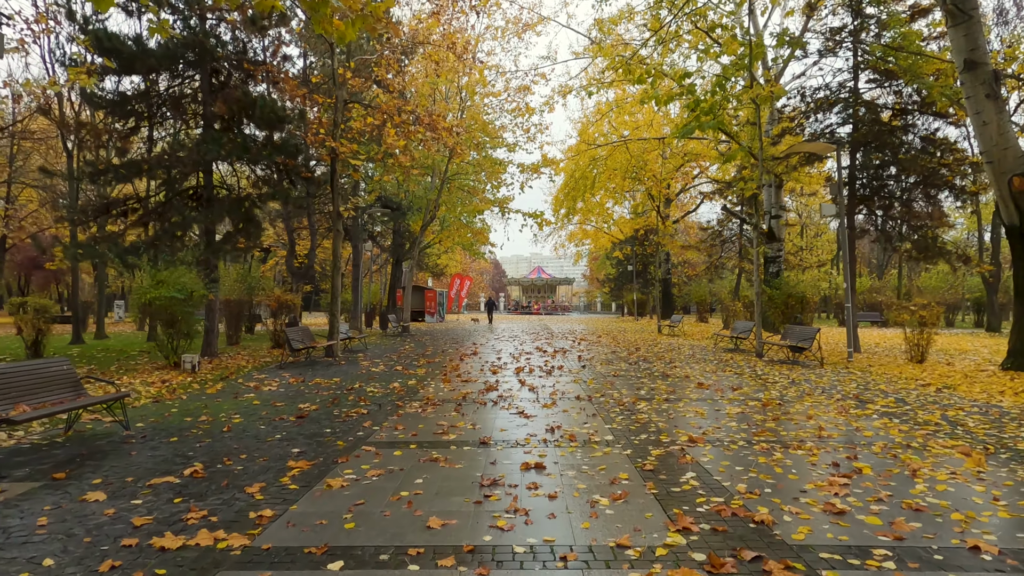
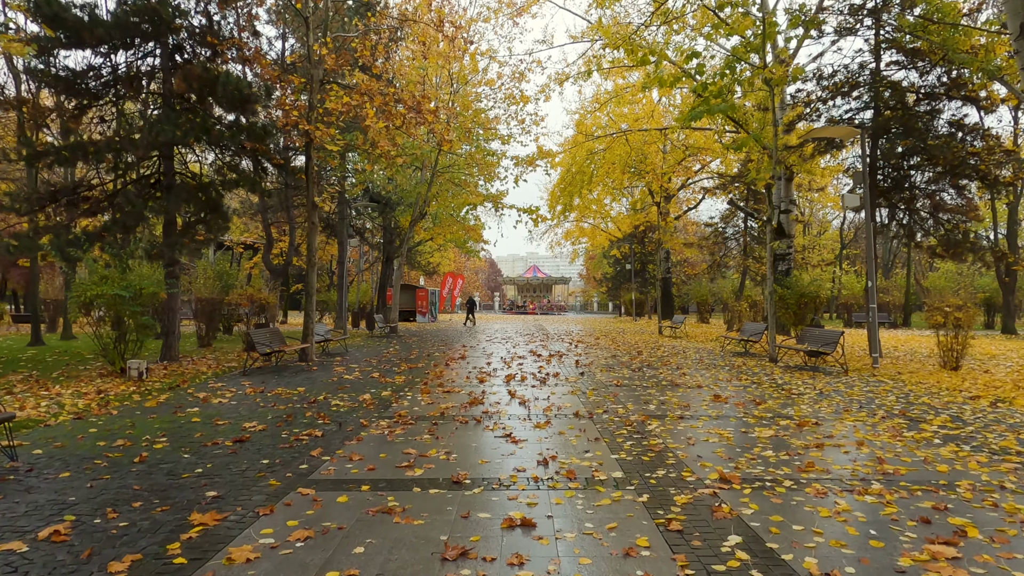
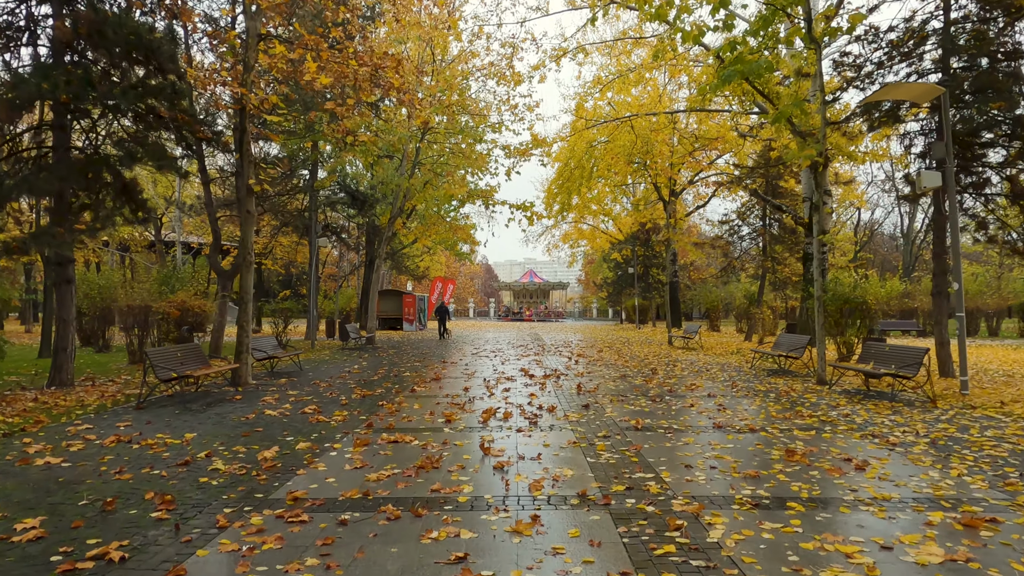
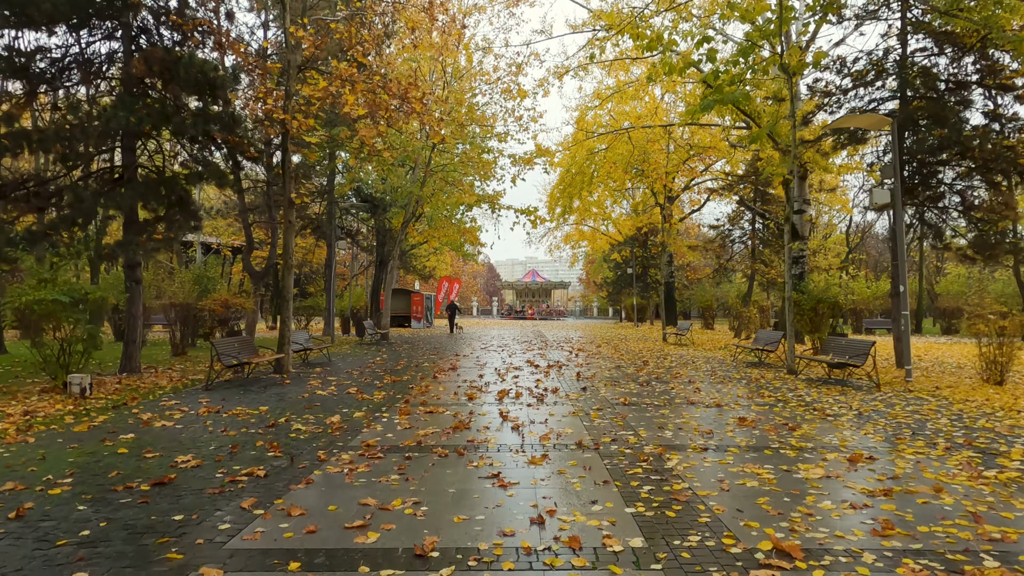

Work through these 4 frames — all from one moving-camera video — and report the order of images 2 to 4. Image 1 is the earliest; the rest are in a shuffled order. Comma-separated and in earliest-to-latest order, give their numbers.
2, 4, 3
